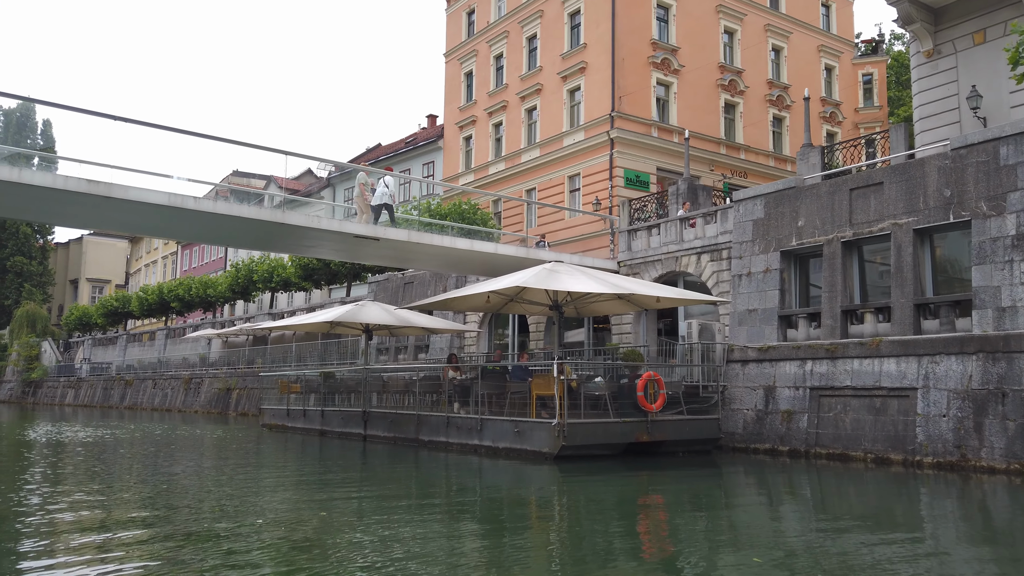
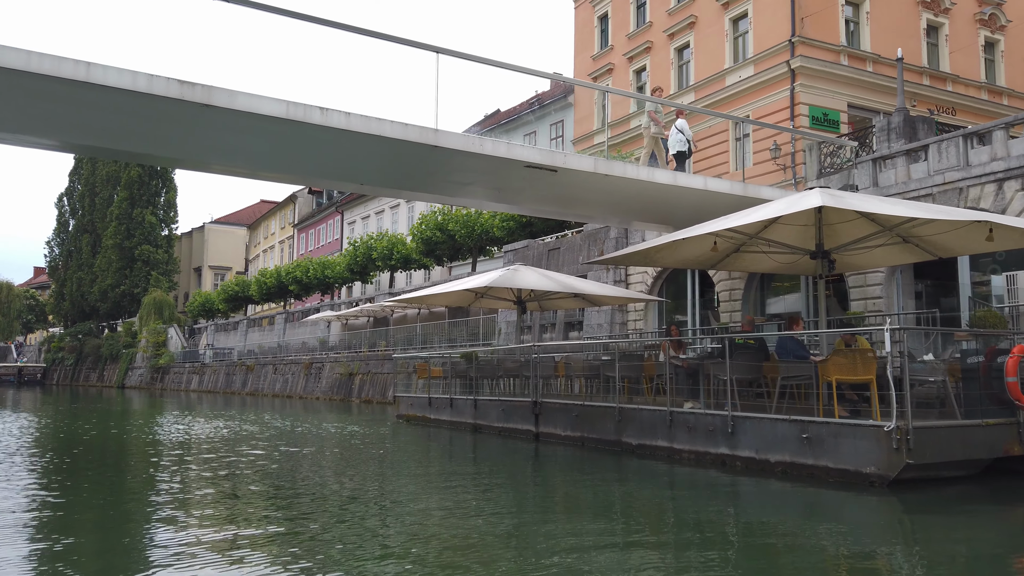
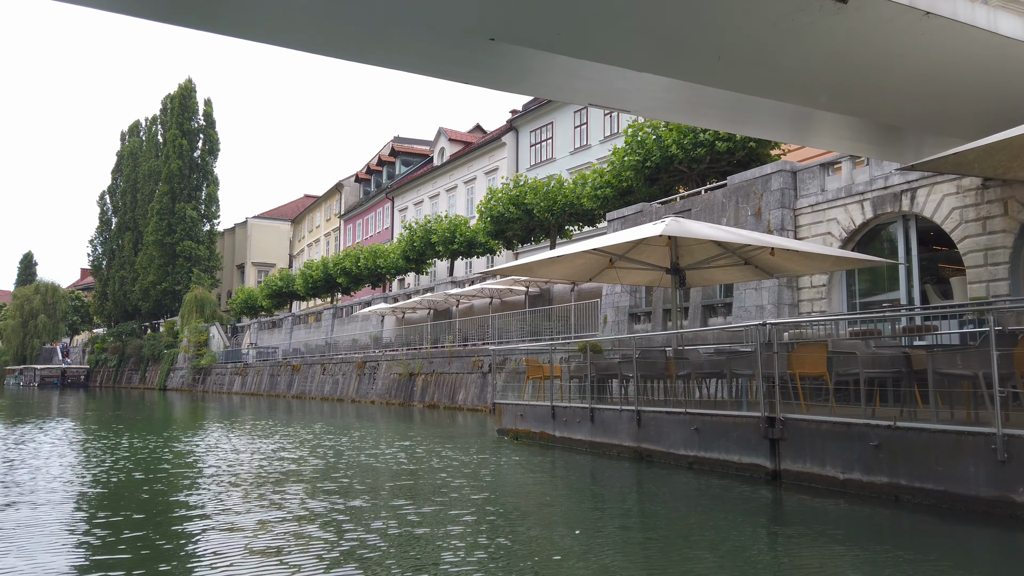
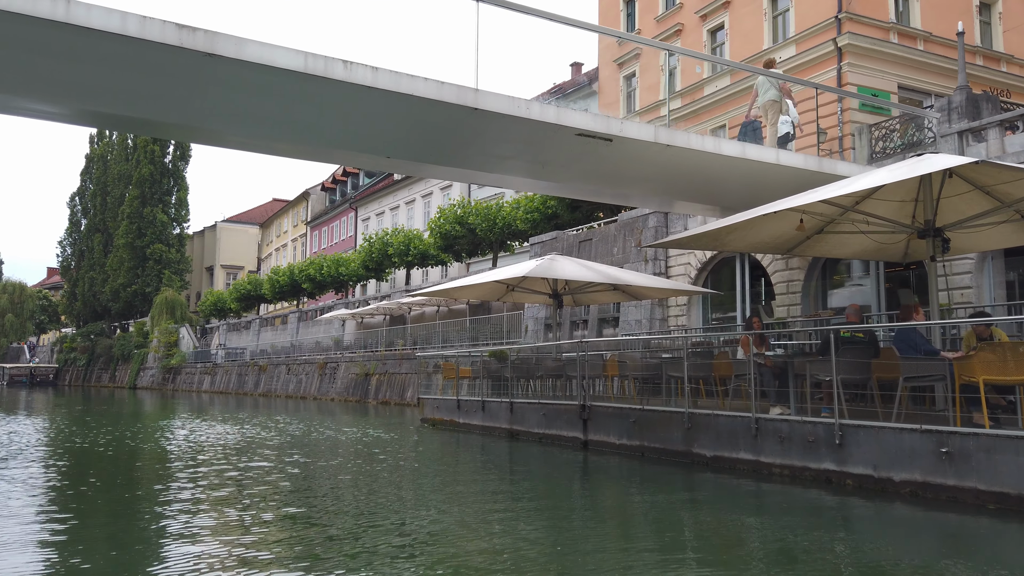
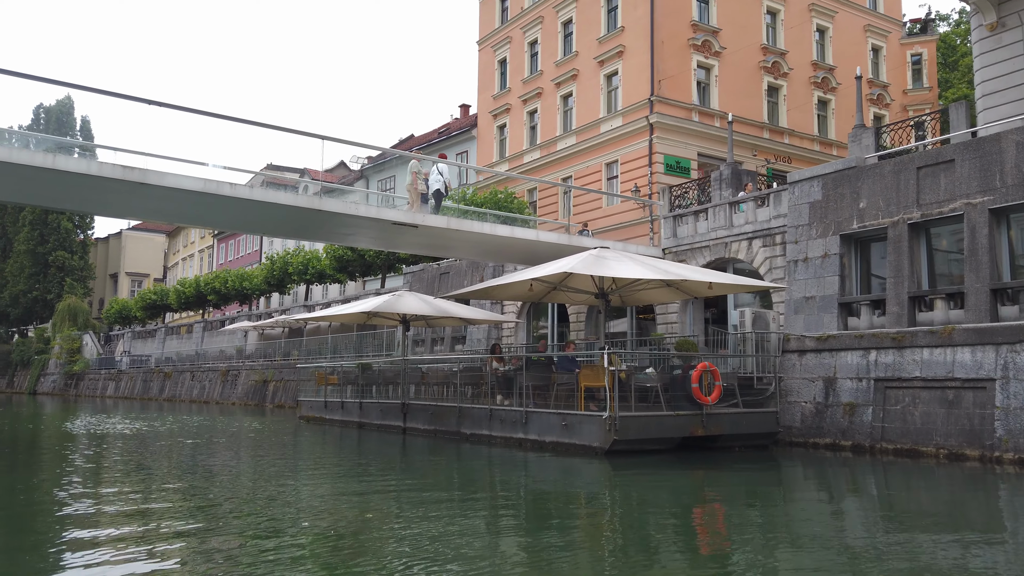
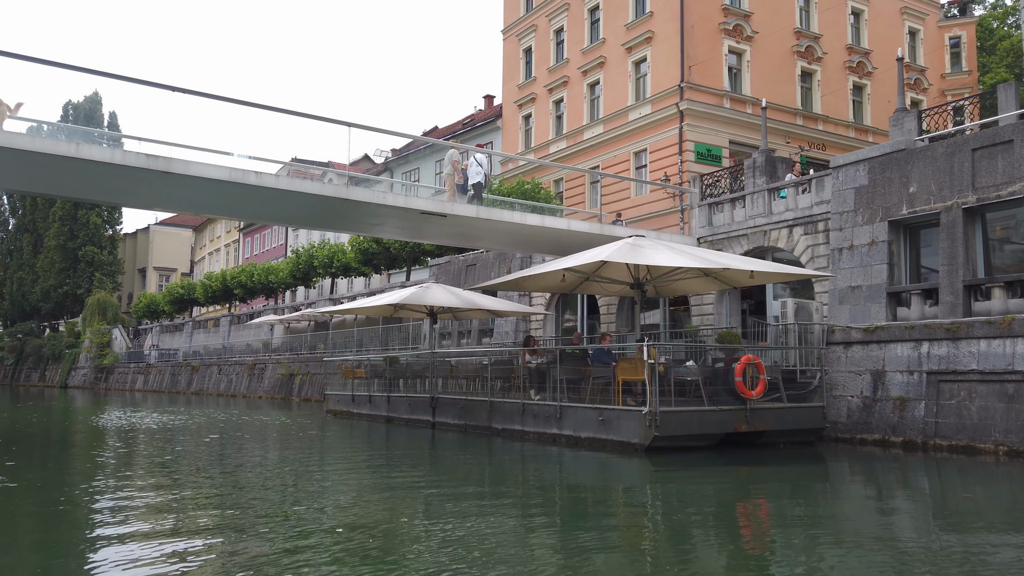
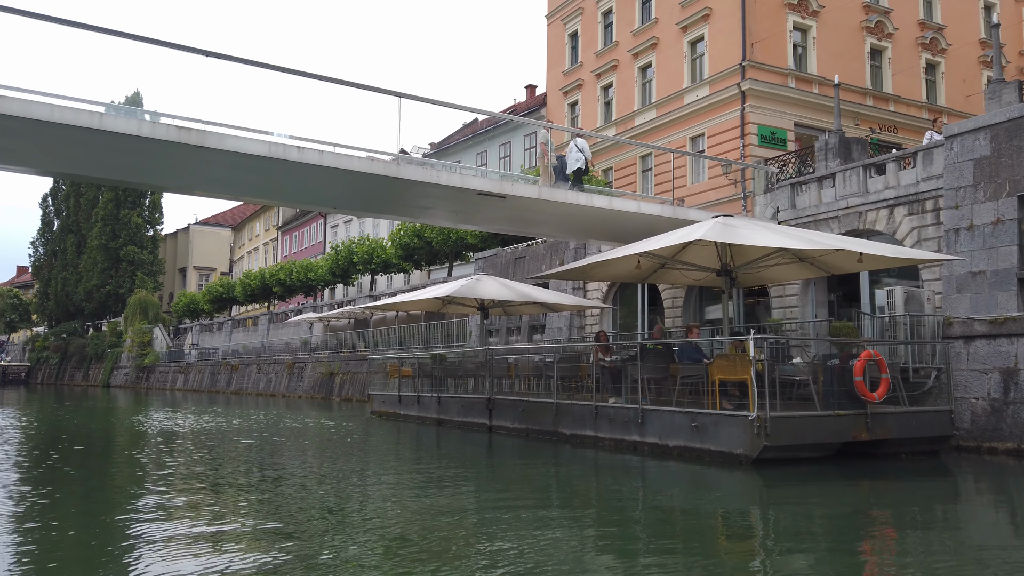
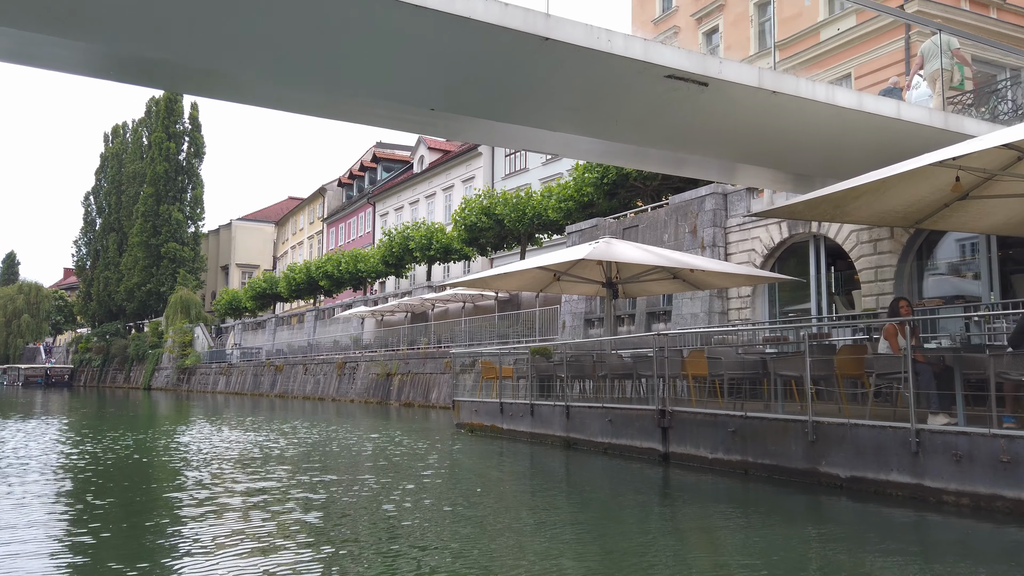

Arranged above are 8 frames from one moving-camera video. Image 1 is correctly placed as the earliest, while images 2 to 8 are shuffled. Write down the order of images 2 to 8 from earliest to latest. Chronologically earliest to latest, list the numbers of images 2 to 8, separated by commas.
5, 6, 7, 2, 4, 8, 3
